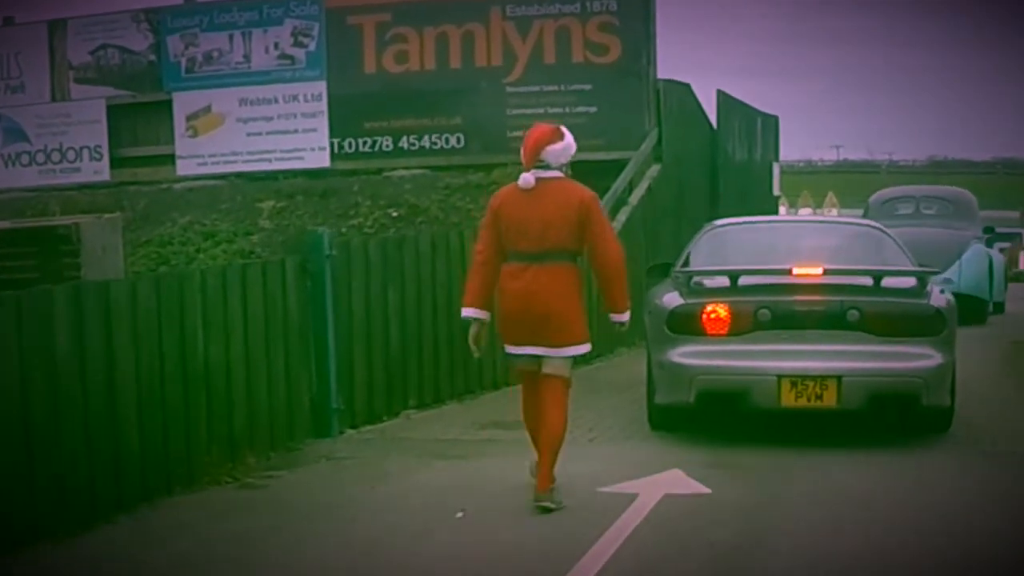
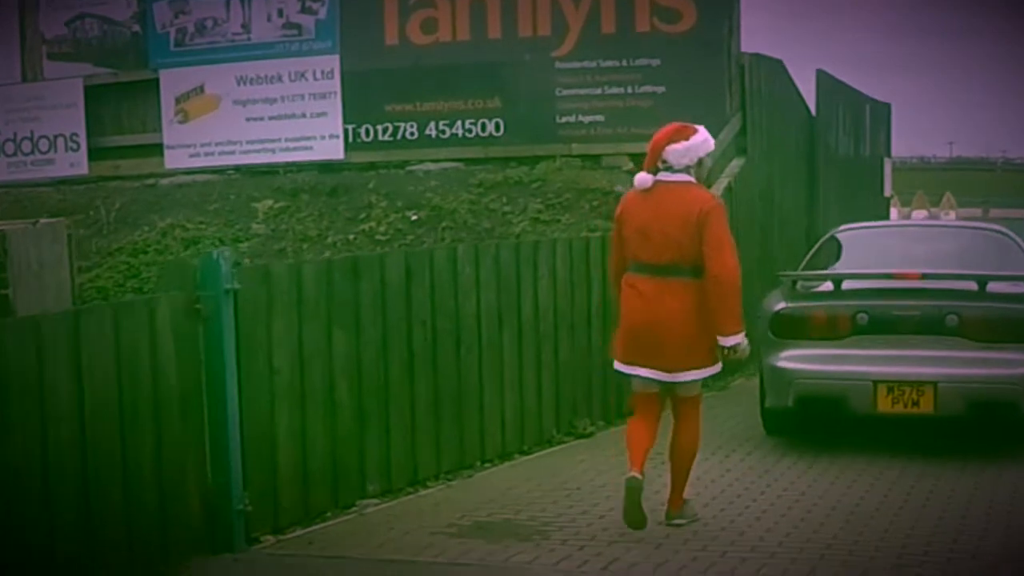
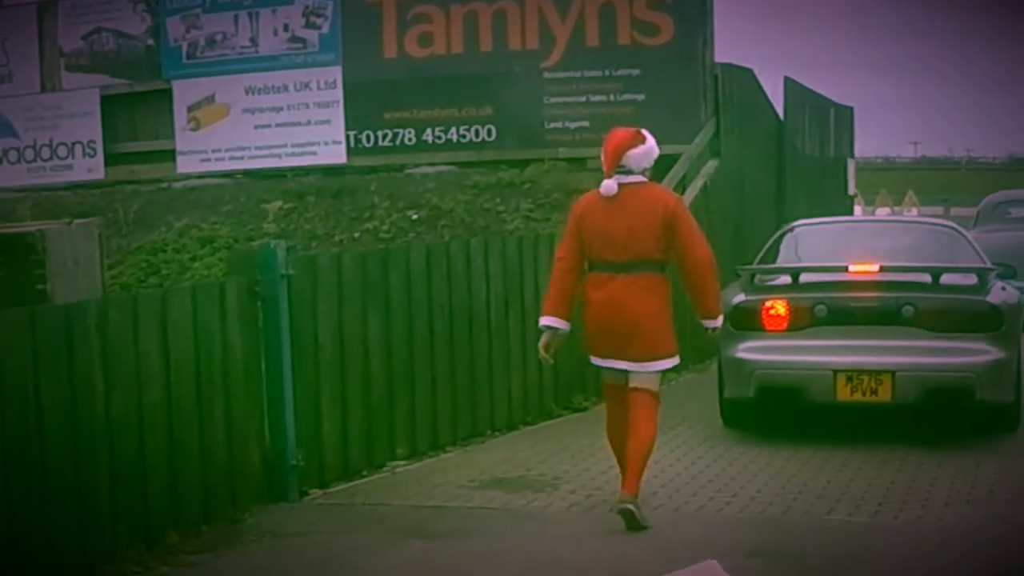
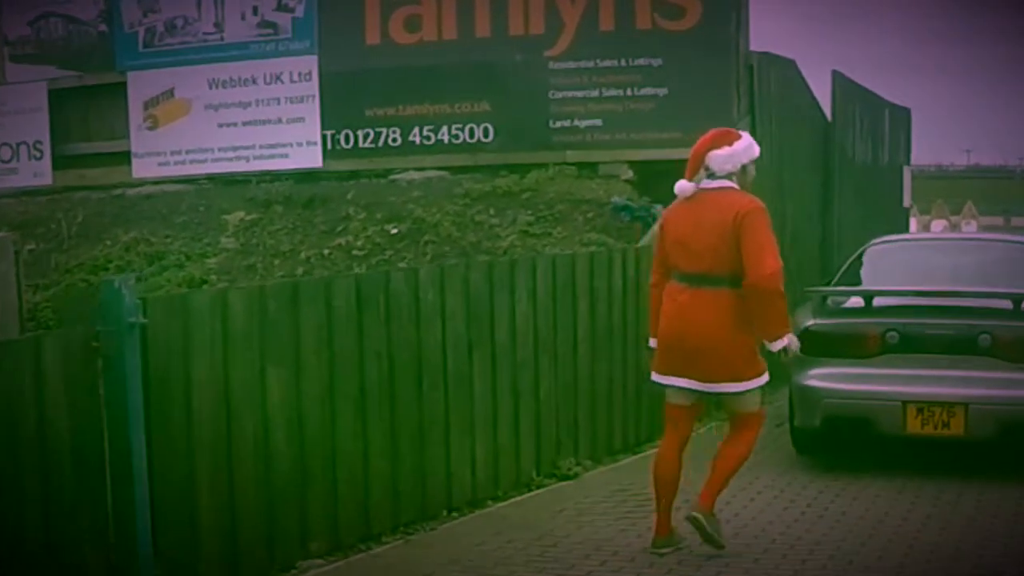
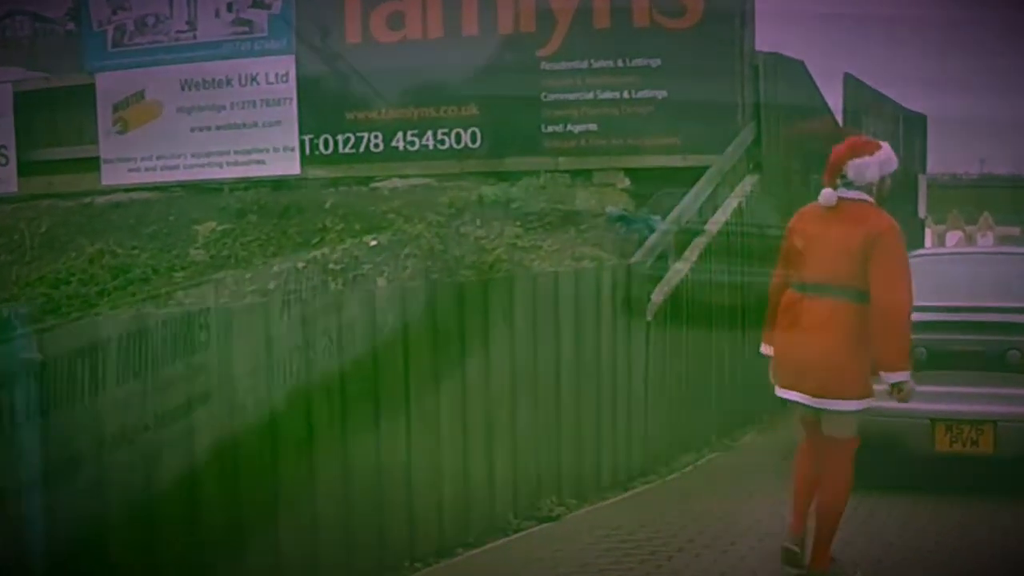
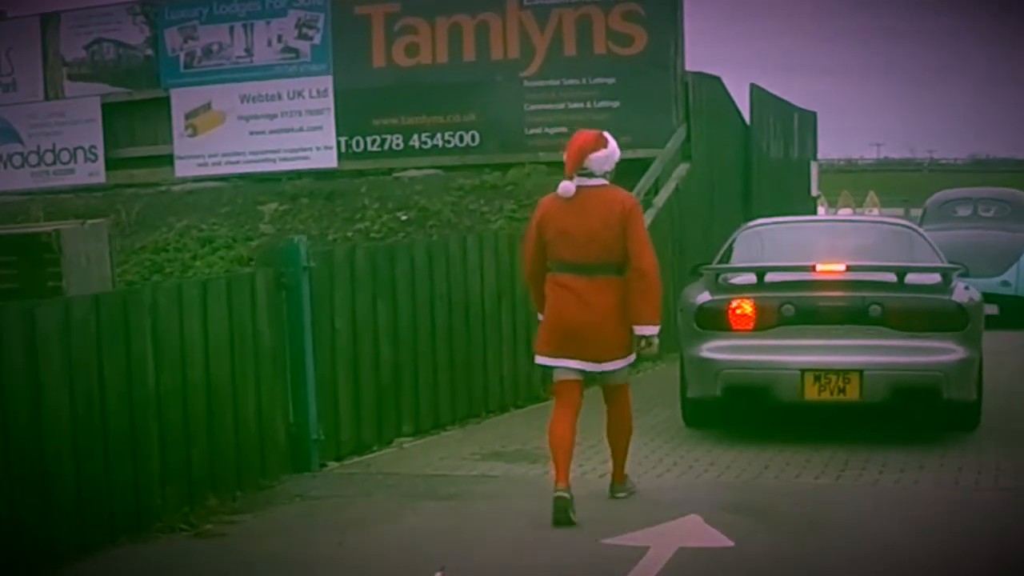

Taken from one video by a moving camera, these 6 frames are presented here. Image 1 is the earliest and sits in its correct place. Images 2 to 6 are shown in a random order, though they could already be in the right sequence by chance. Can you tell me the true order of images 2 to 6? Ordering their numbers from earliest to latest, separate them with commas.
6, 3, 2, 4, 5
